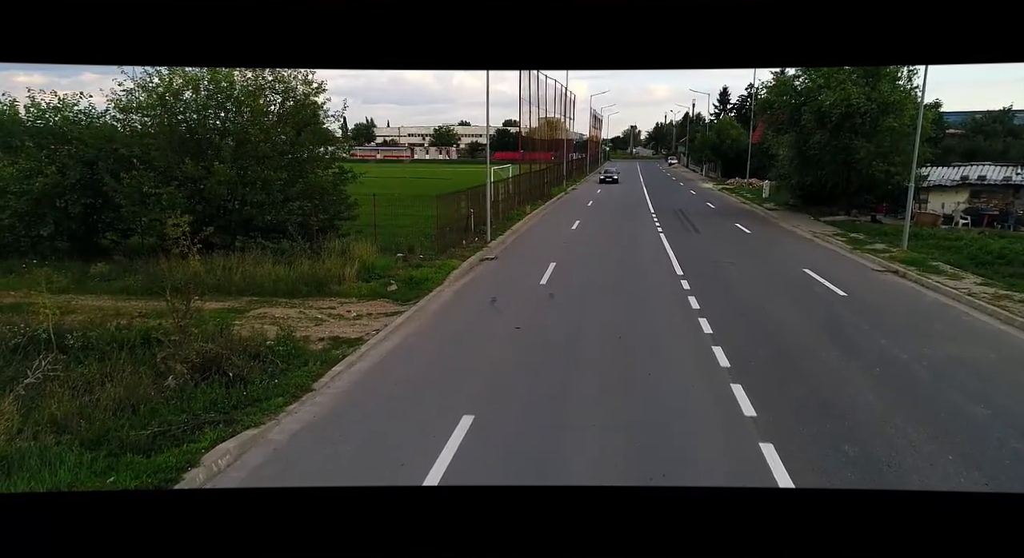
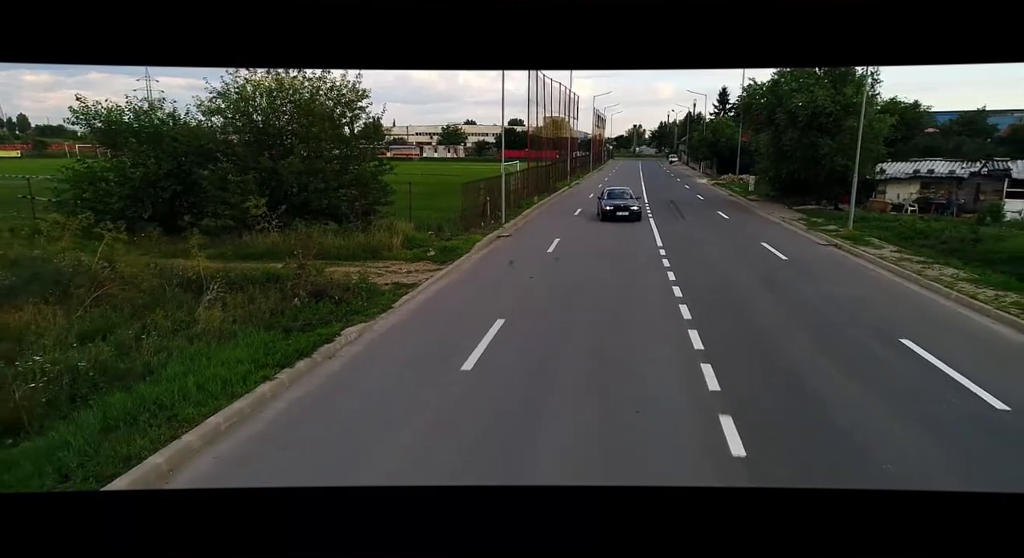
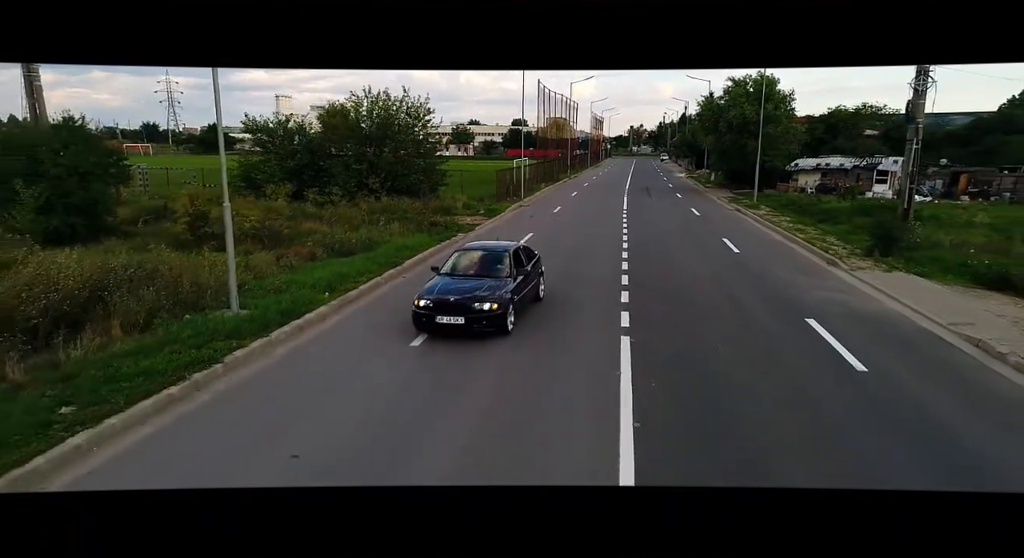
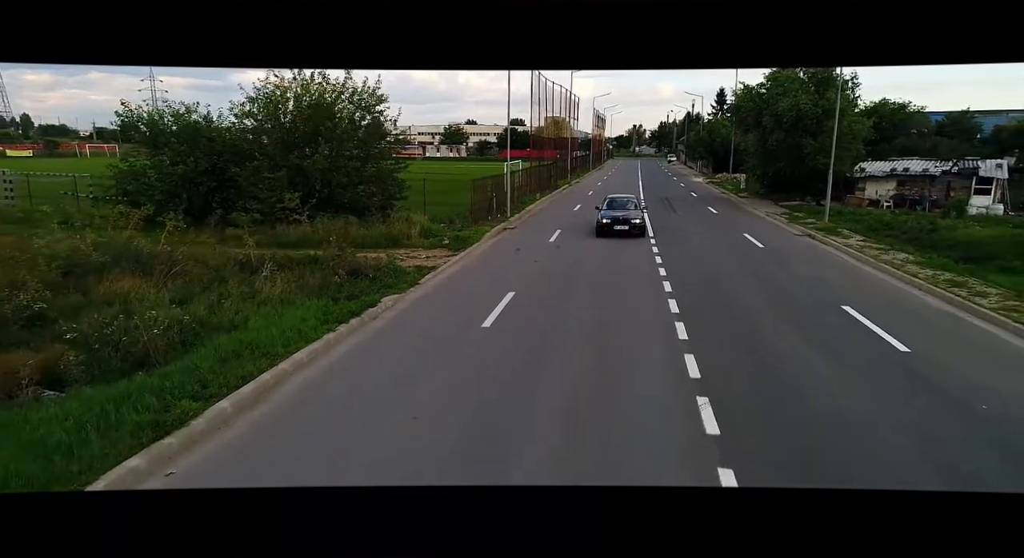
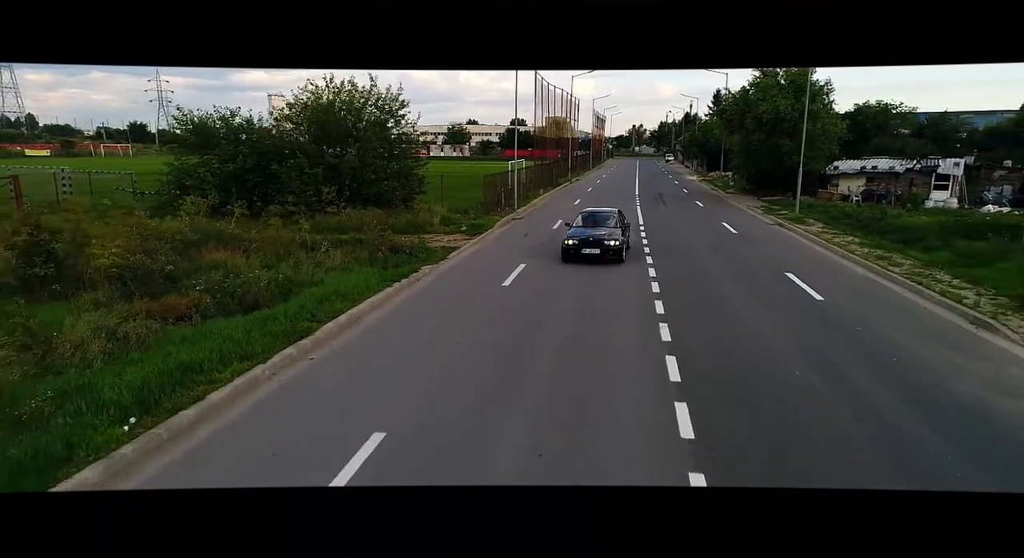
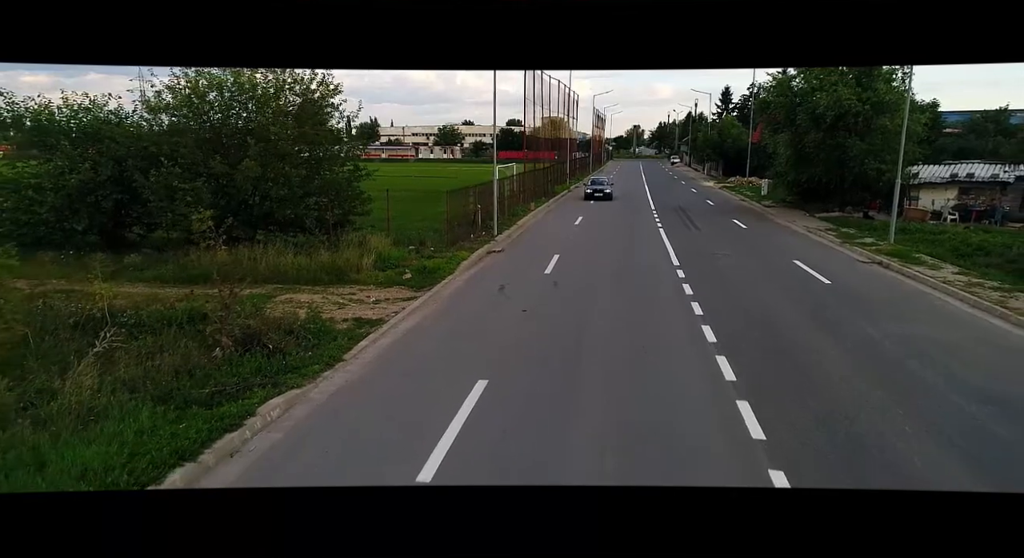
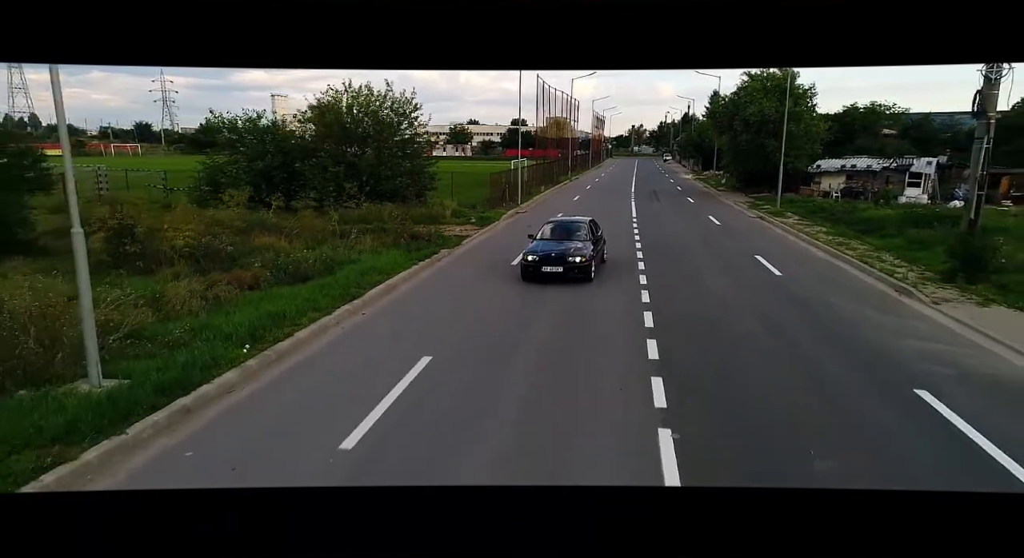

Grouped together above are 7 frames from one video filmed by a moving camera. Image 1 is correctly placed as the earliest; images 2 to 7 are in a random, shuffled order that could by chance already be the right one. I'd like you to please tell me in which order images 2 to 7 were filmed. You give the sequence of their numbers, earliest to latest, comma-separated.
6, 2, 4, 5, 7, 3
